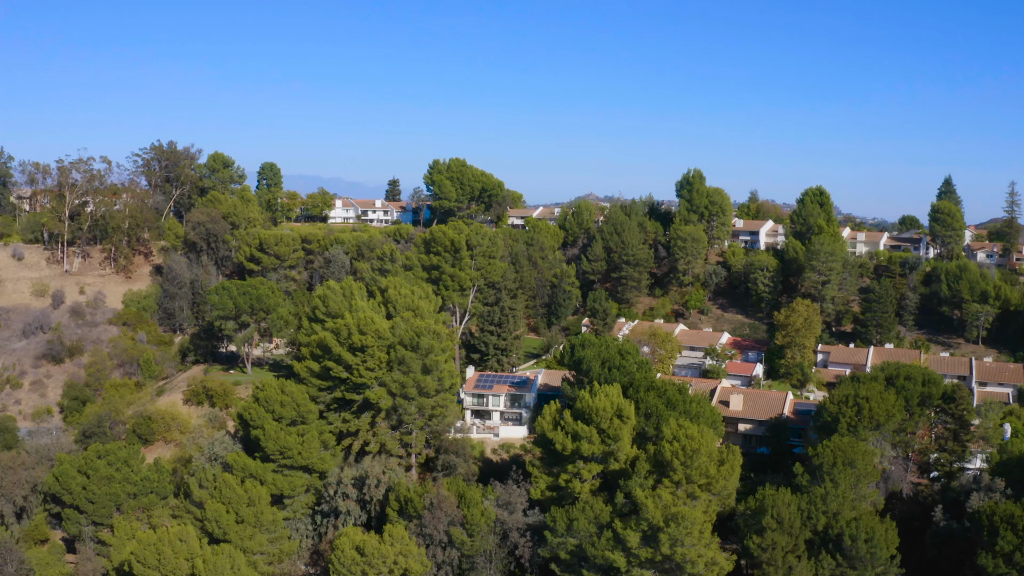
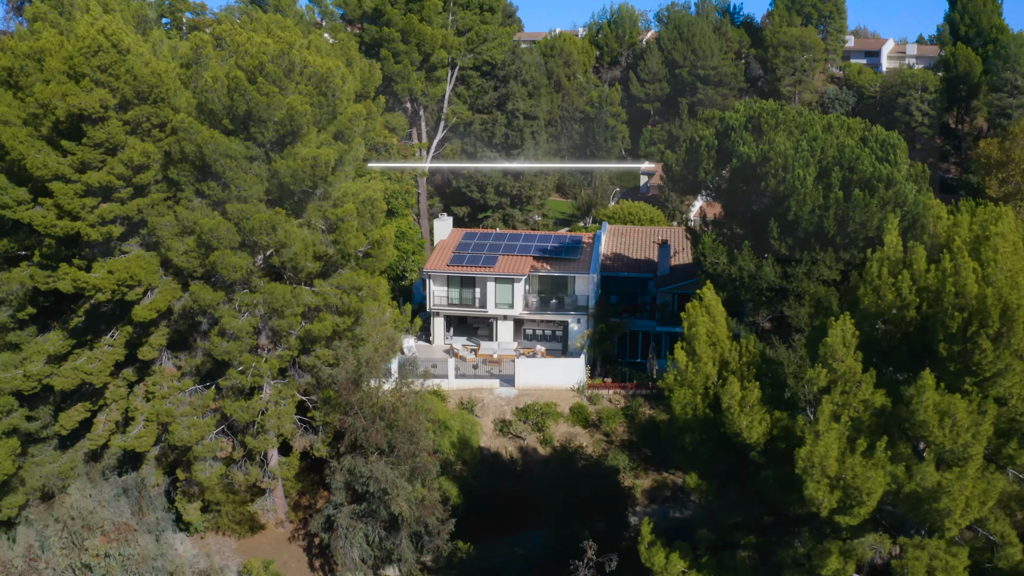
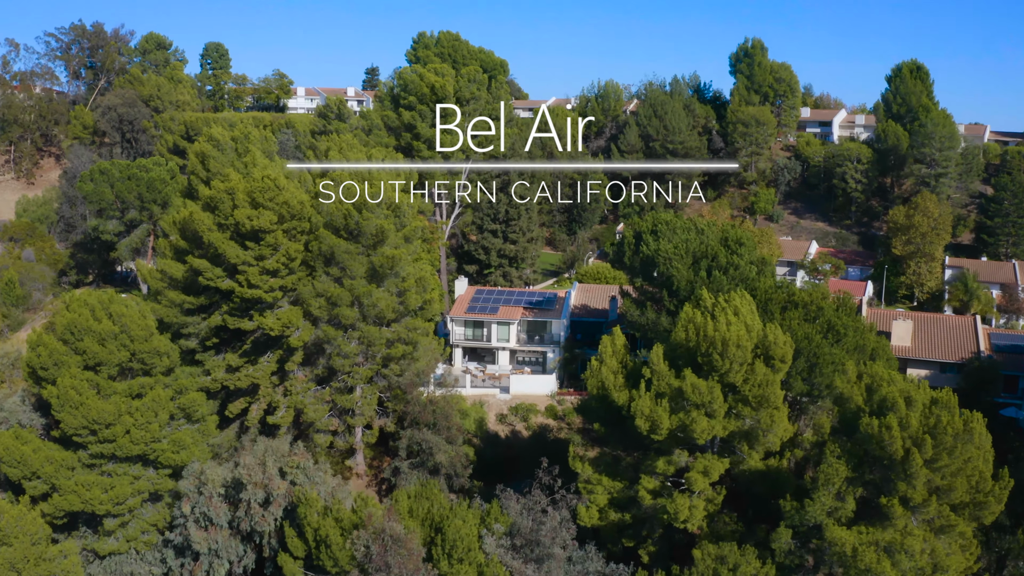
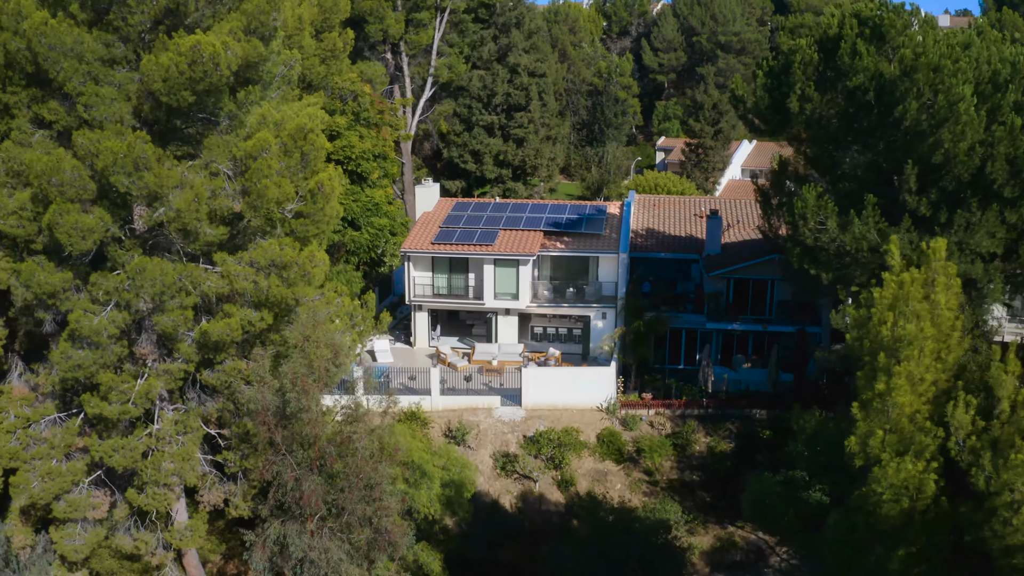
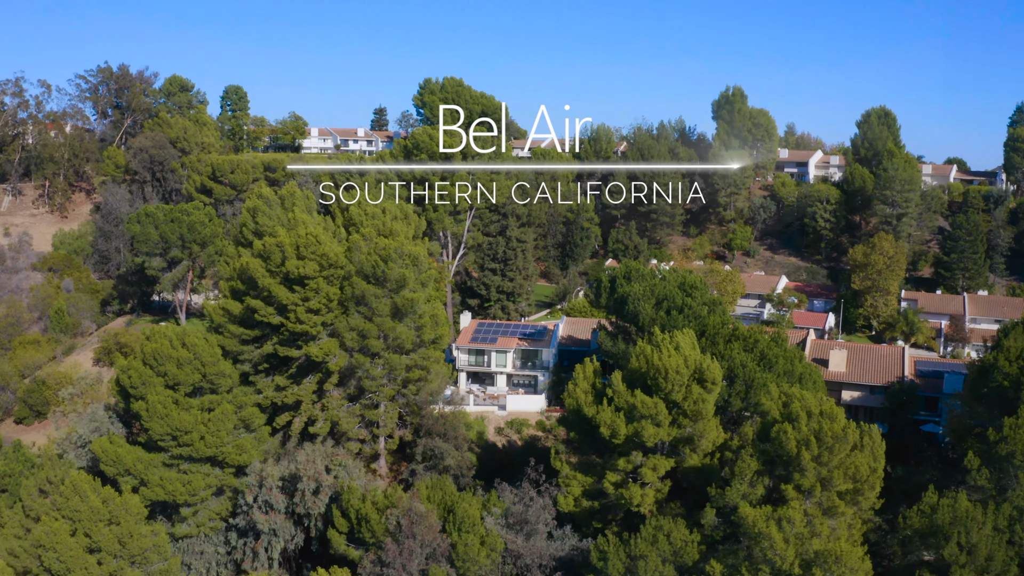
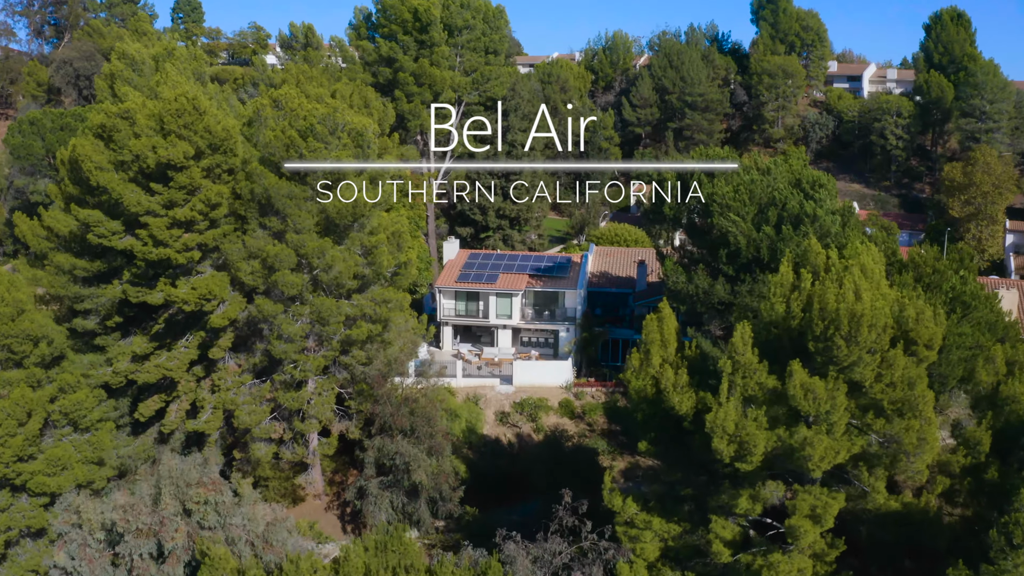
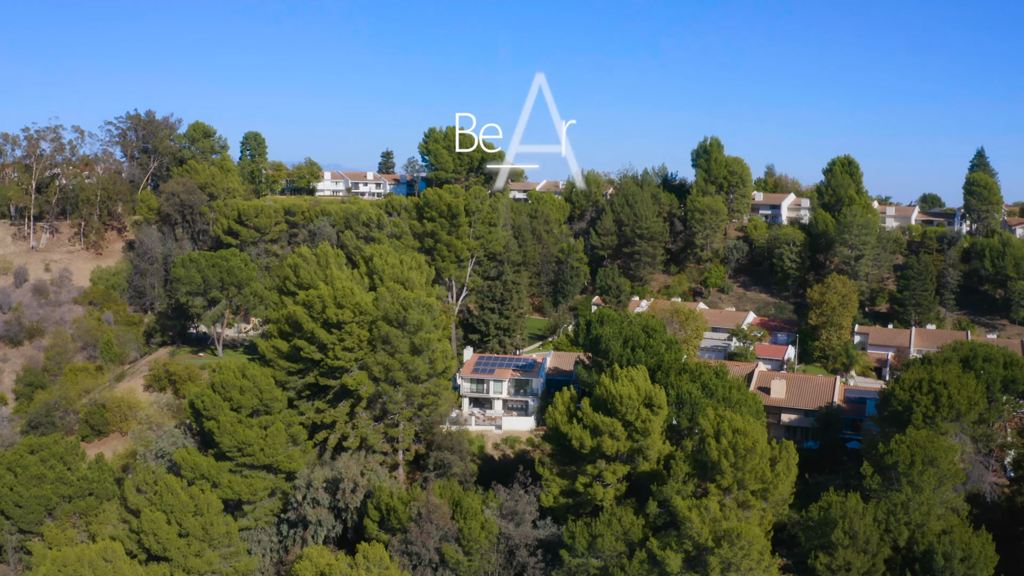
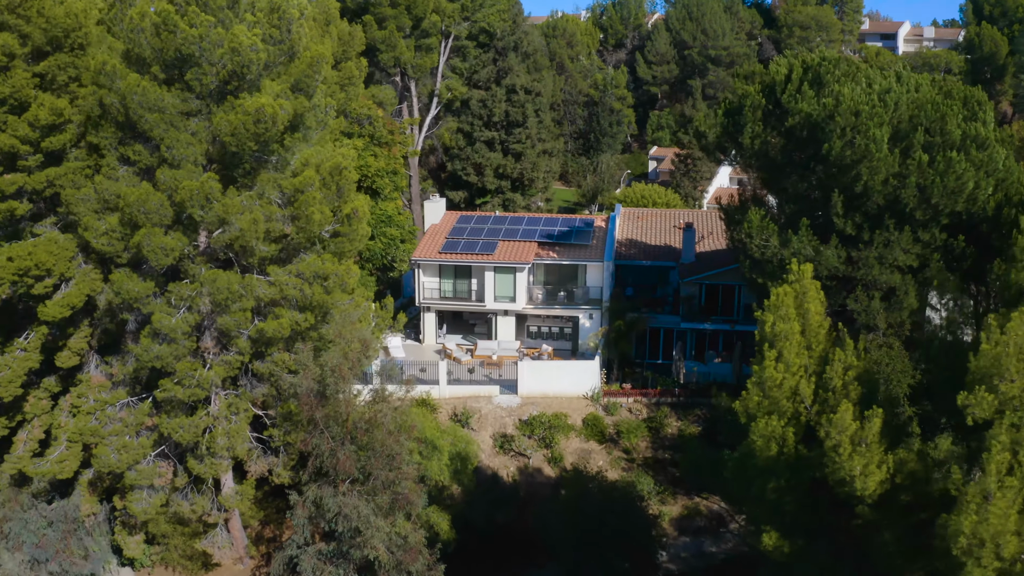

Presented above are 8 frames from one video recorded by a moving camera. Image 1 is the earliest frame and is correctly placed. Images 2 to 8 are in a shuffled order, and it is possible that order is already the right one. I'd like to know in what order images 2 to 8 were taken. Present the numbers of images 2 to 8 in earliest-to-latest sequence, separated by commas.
7, 5, 3, 6, 2, 8, 4
